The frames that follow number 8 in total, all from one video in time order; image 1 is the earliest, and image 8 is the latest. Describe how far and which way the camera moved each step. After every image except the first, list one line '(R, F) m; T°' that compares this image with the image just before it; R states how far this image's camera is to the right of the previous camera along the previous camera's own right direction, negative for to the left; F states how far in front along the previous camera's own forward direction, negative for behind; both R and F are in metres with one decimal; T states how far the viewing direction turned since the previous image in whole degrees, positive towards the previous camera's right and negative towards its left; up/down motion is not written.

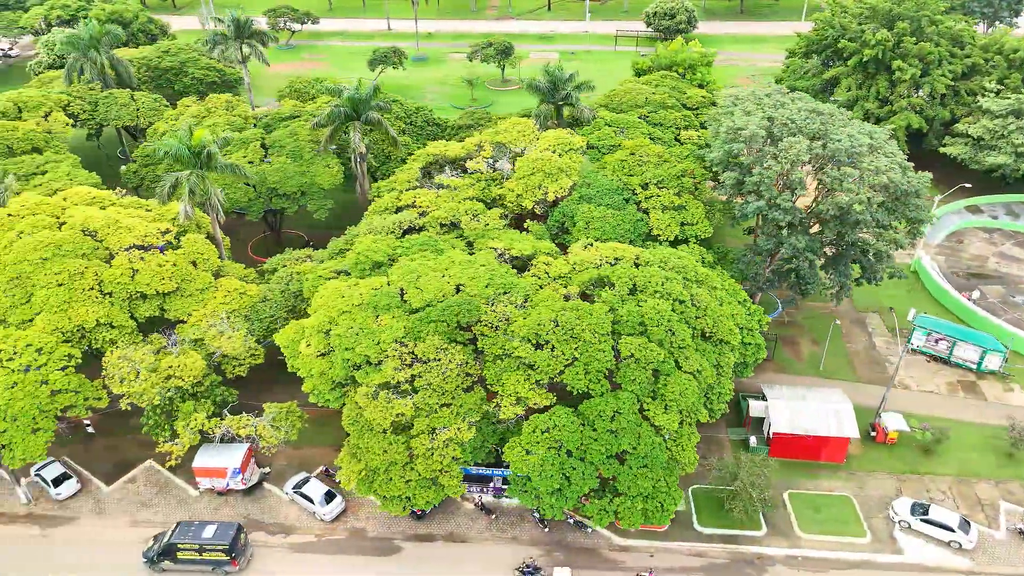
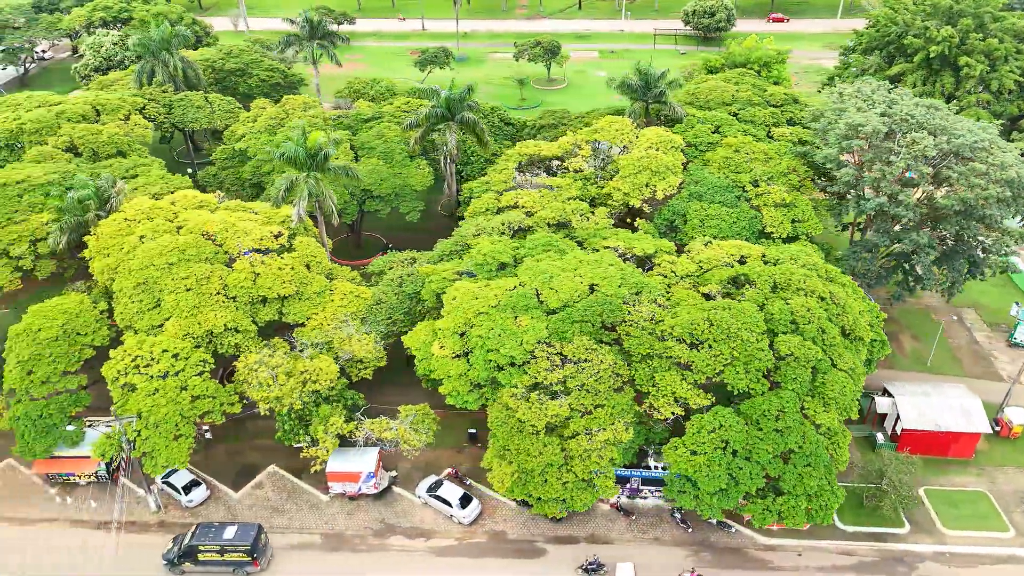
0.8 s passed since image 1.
(-6.4, +0.2) m; +1°
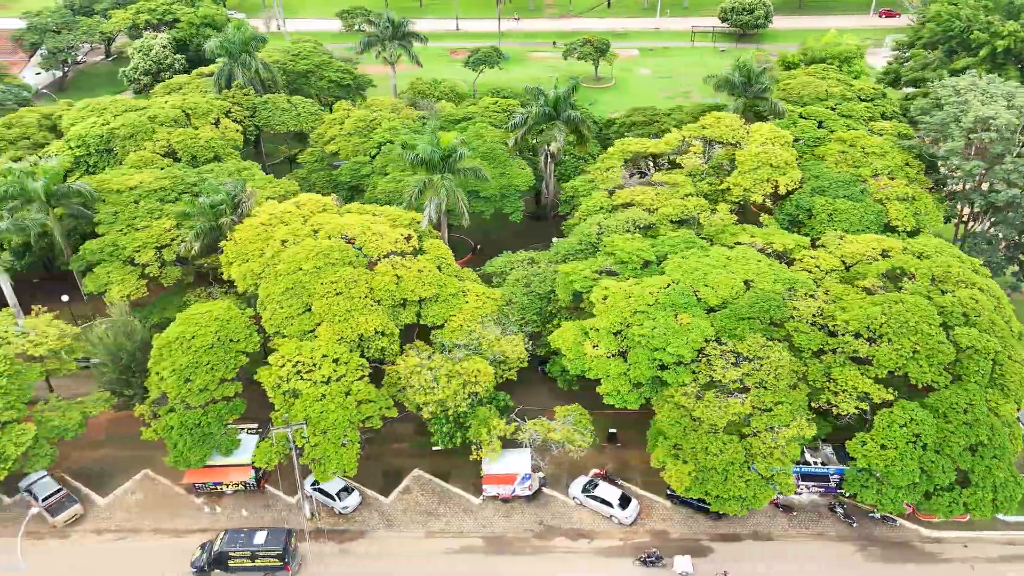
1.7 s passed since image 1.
(-7.5, +0.3) m; +1°
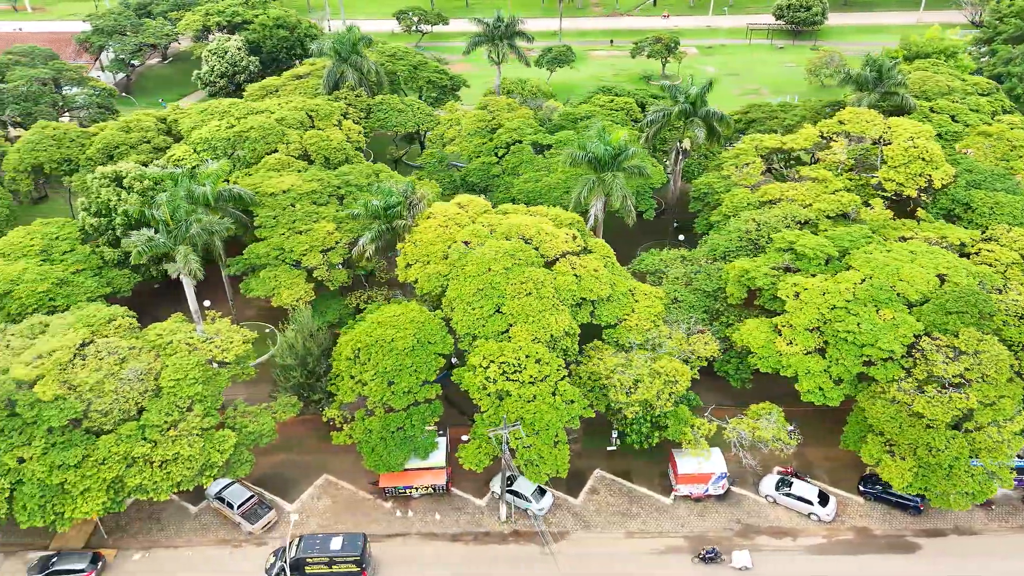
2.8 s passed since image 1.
(-8.9, +0.3) m; +1°
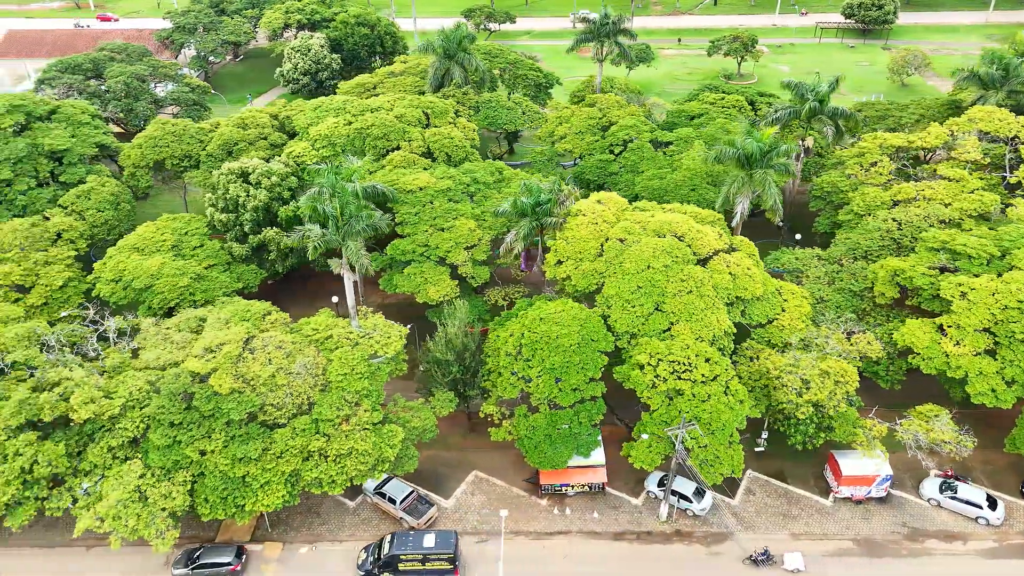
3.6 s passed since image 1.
(-6.4, +0.1) m; -1°
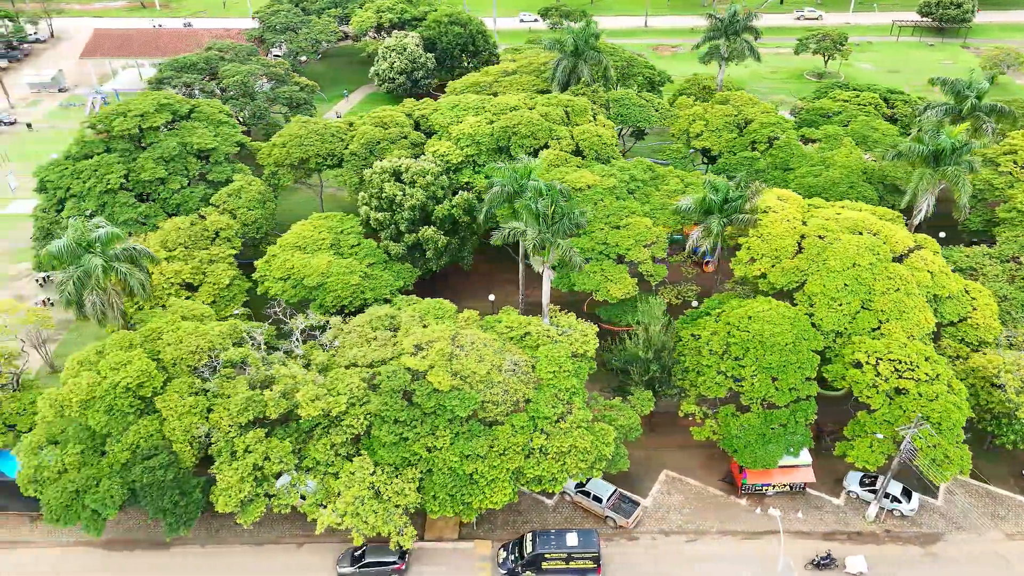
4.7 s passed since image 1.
(-8.6, +0.1) m; -1°
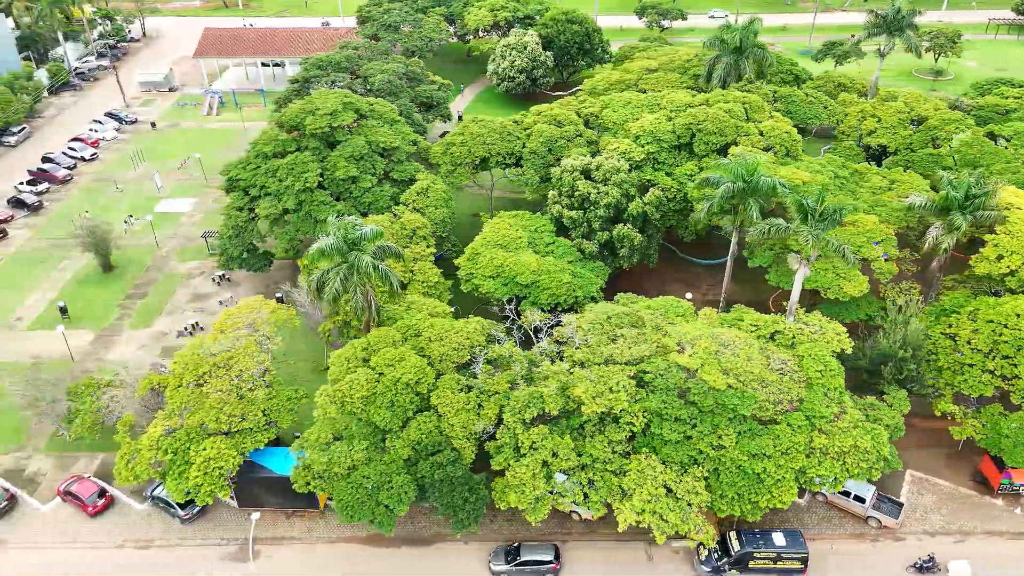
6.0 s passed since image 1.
(-10.7, +0.1) m; -1°
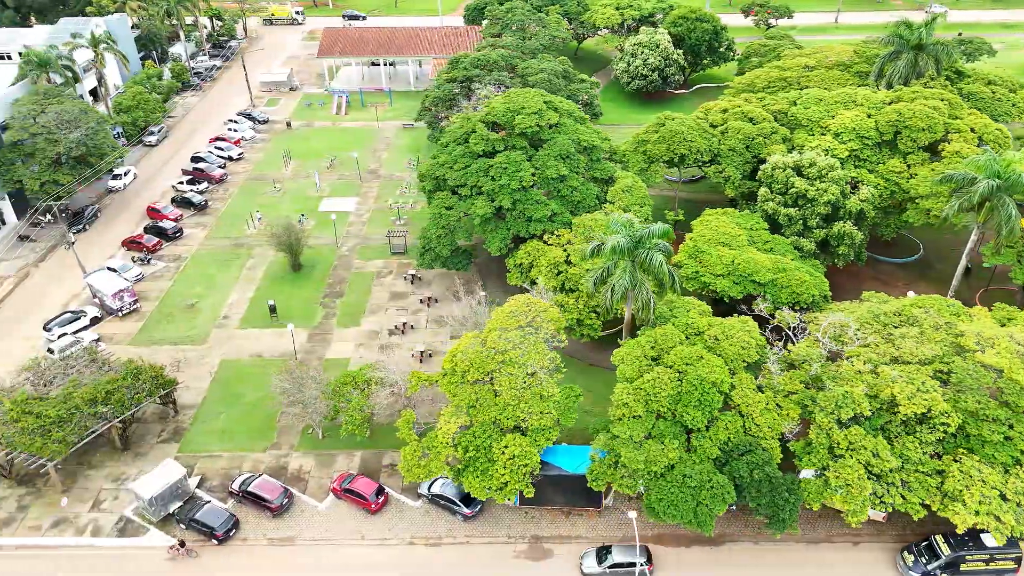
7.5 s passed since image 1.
(-11.7, +0.1) m; -1°
